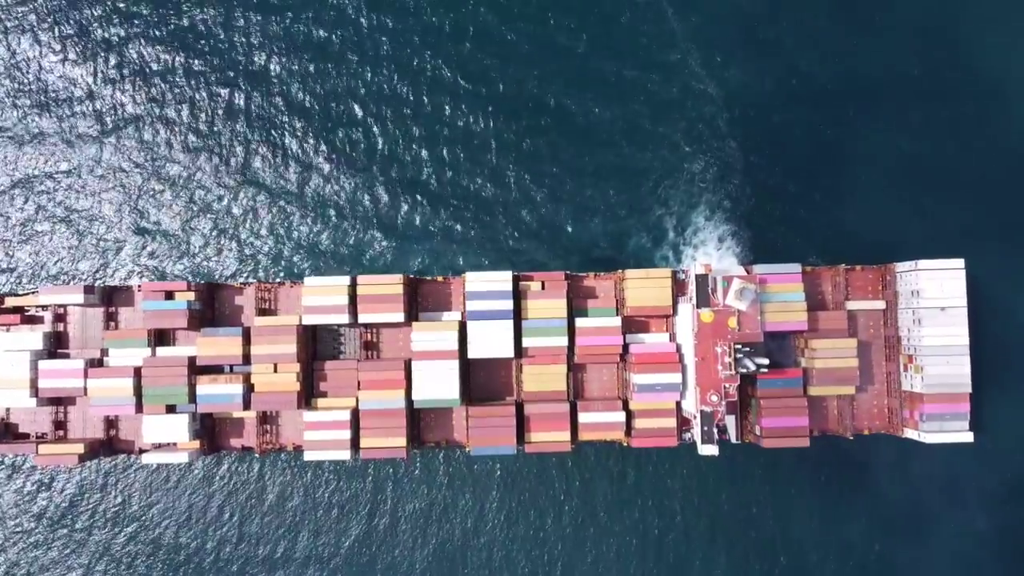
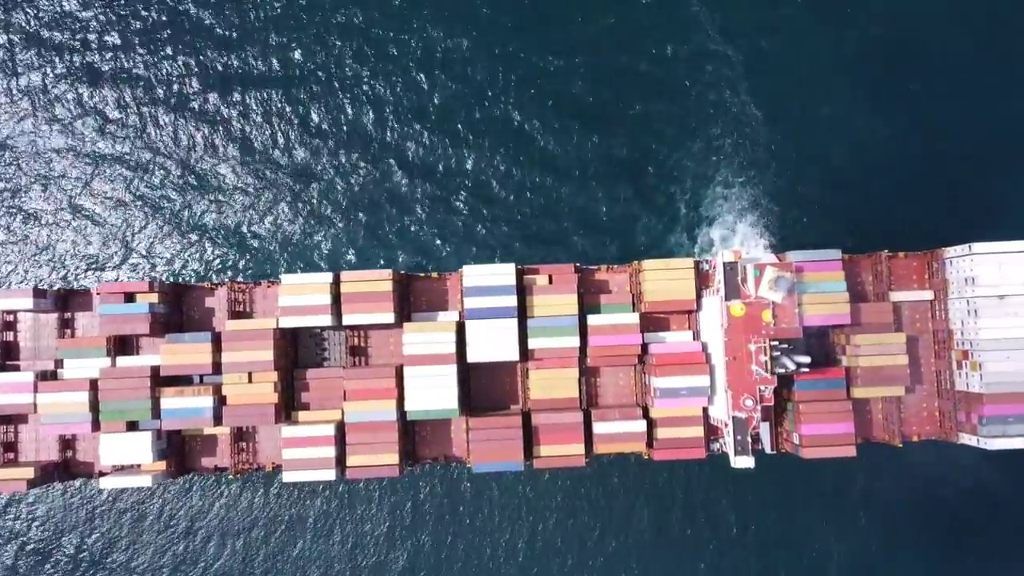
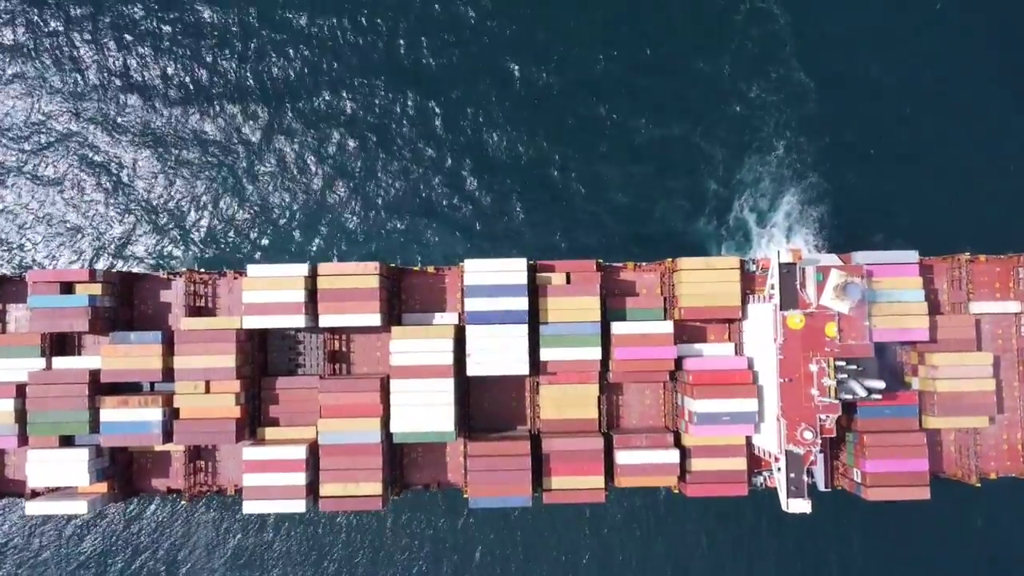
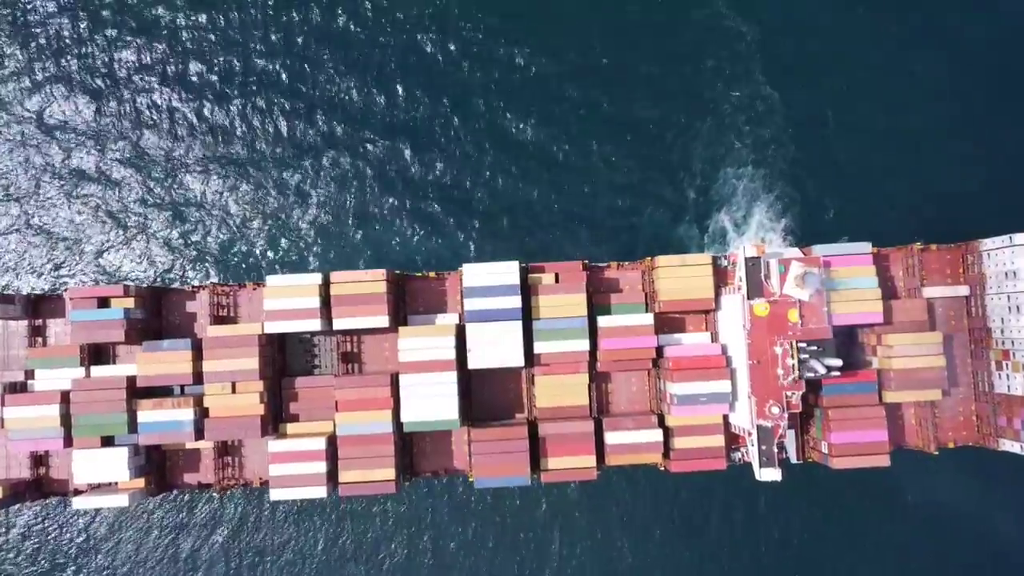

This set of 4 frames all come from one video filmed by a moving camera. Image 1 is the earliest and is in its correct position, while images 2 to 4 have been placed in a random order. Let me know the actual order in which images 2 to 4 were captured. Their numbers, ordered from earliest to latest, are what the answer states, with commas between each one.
2, 4, 3
